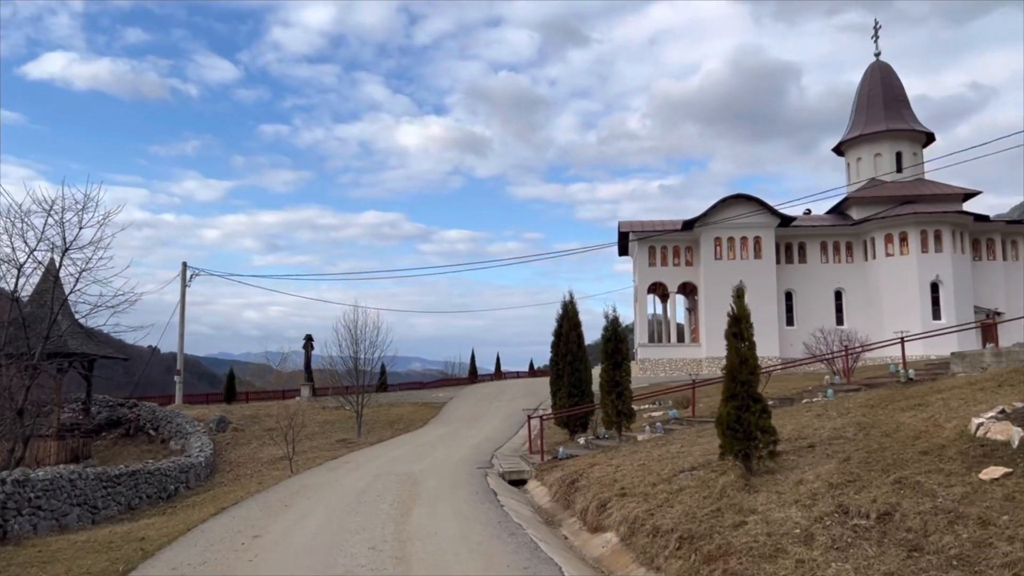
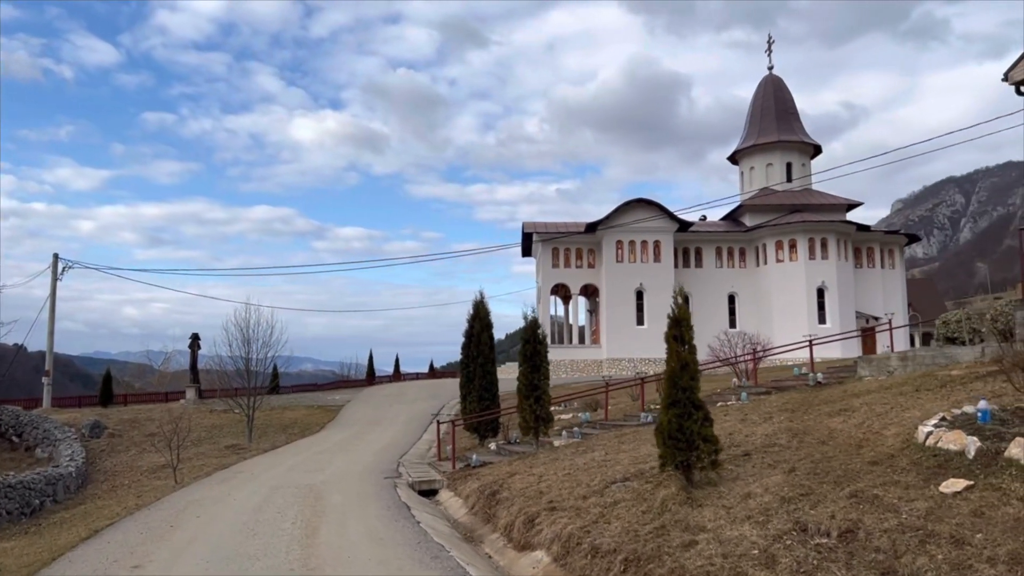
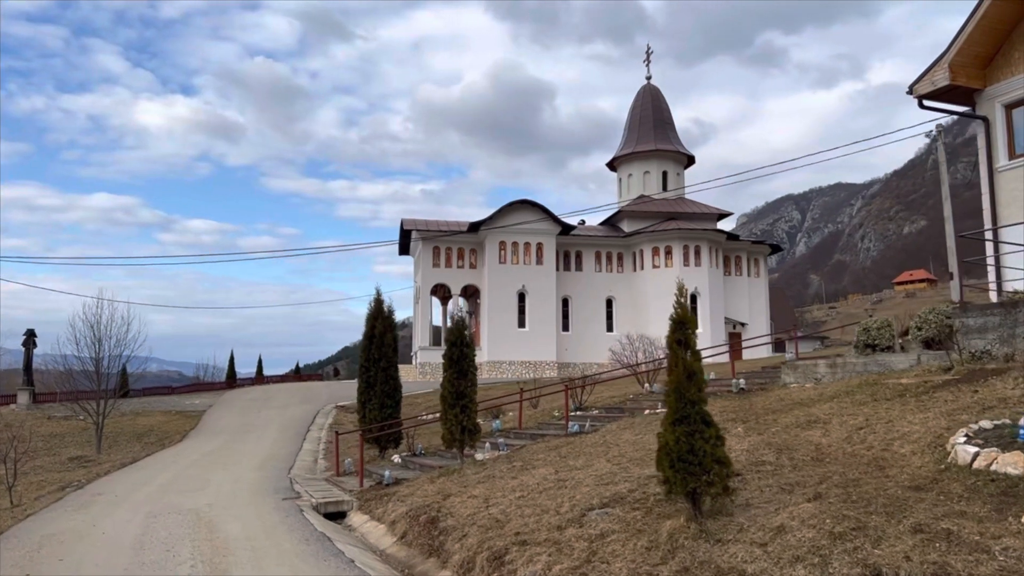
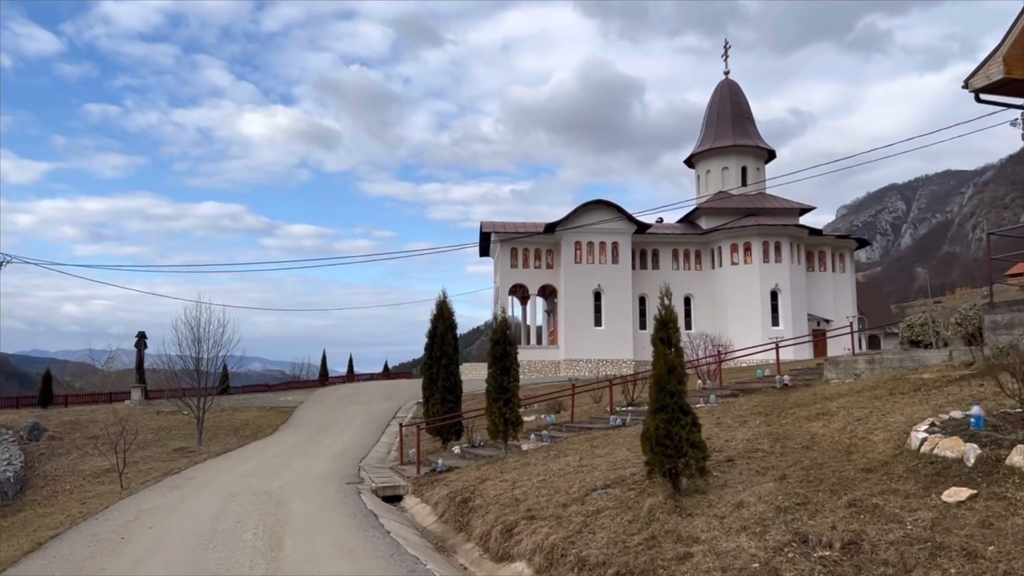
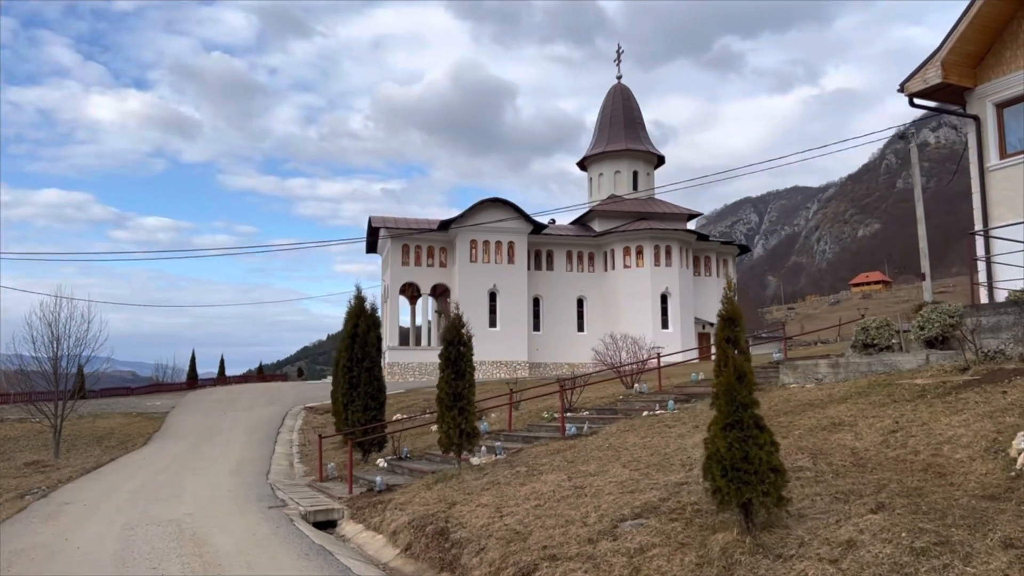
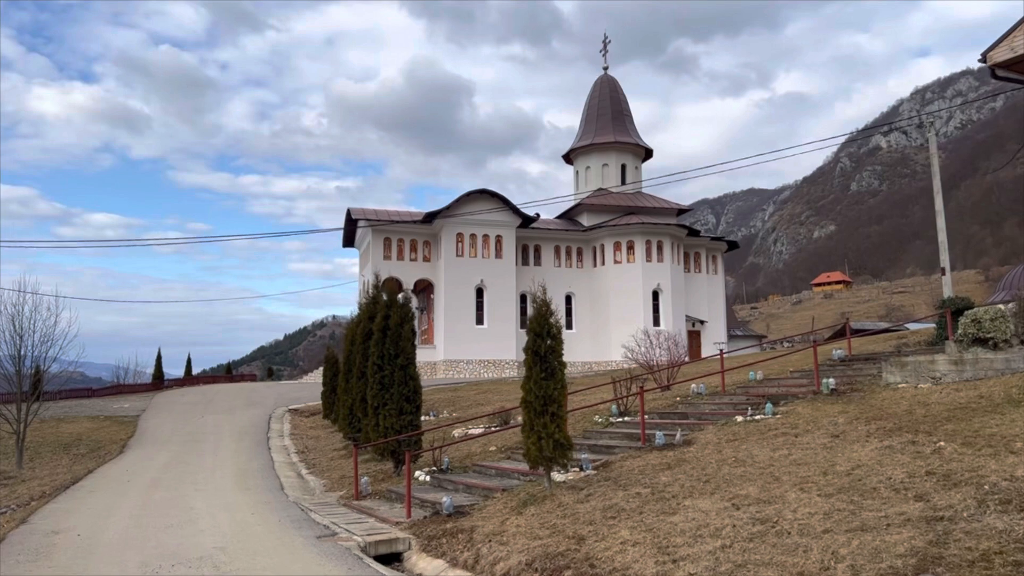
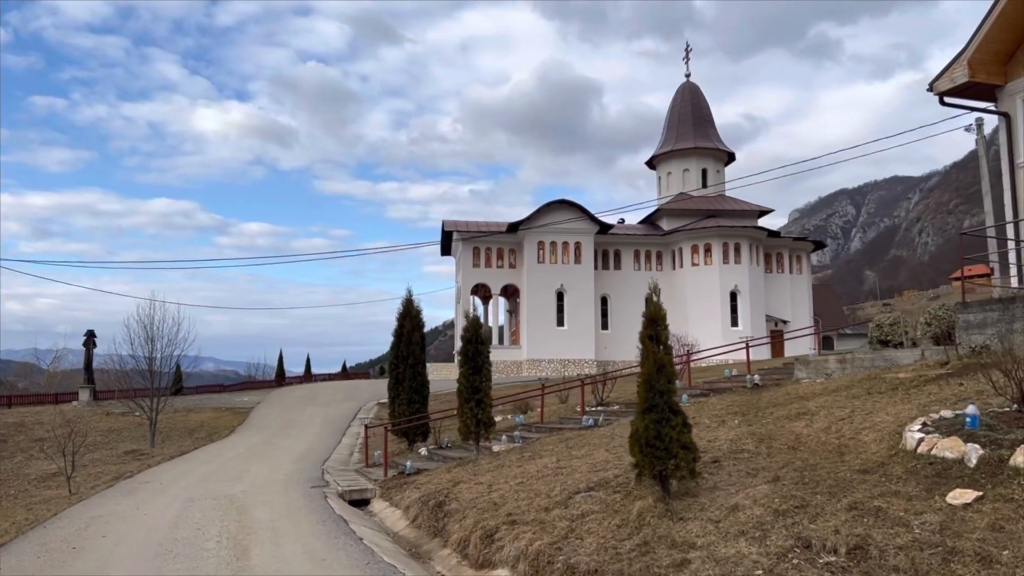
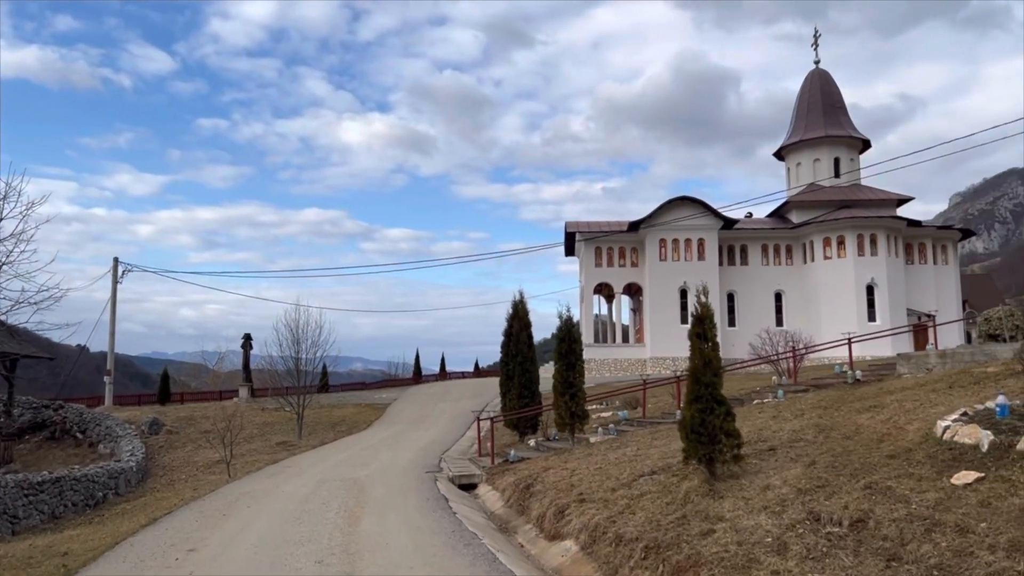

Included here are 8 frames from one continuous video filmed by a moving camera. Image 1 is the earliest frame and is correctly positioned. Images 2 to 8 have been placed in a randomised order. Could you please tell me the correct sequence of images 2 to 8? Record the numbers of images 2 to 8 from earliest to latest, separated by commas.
8, 2, 4, 7, 3, 5, 6
